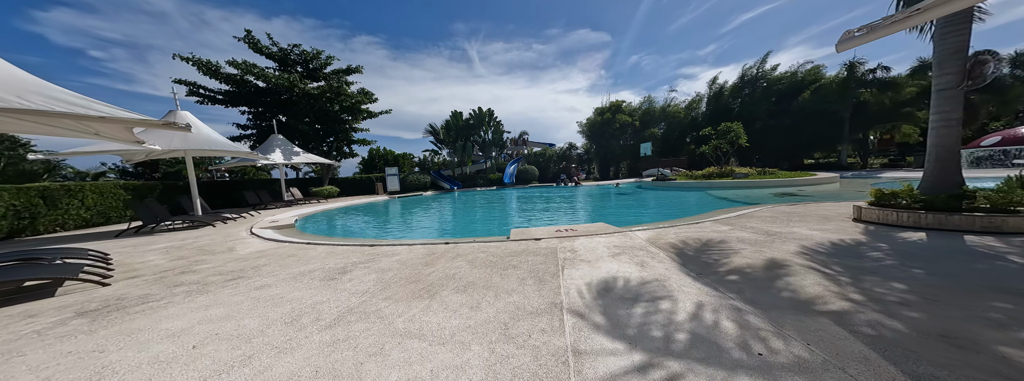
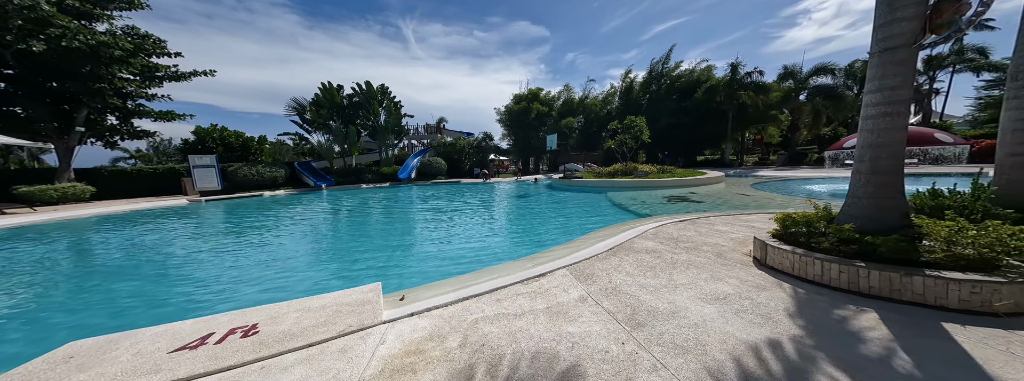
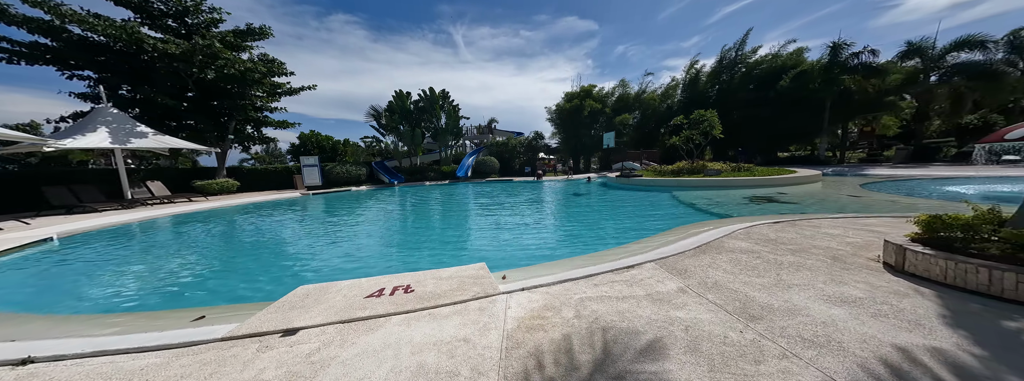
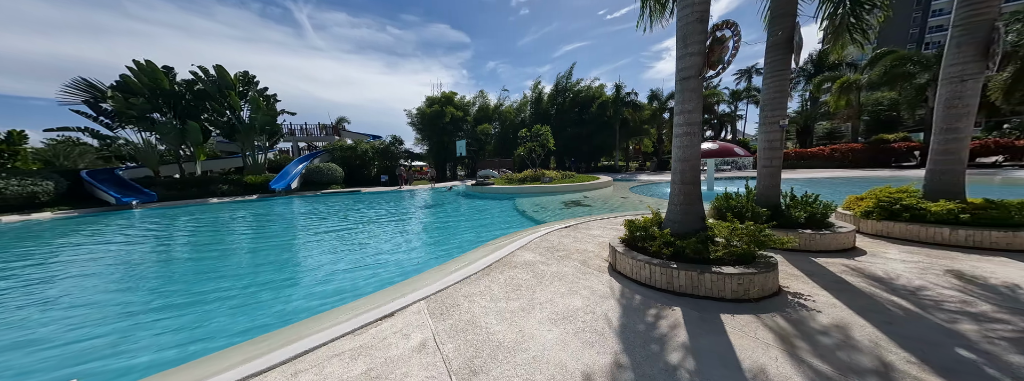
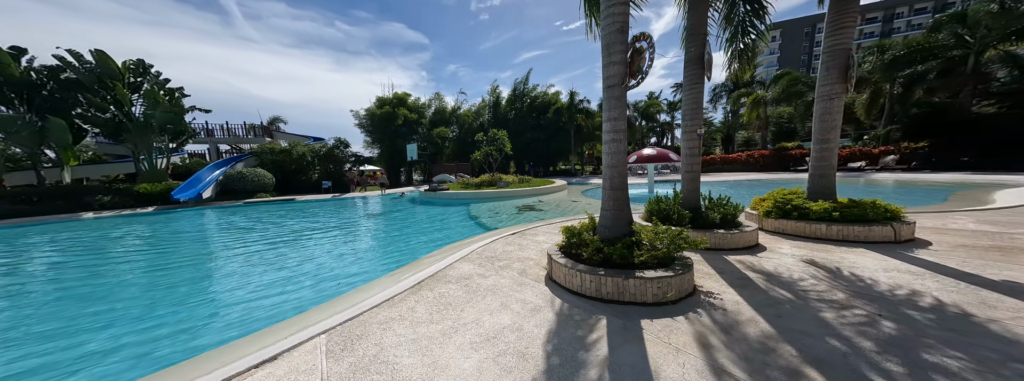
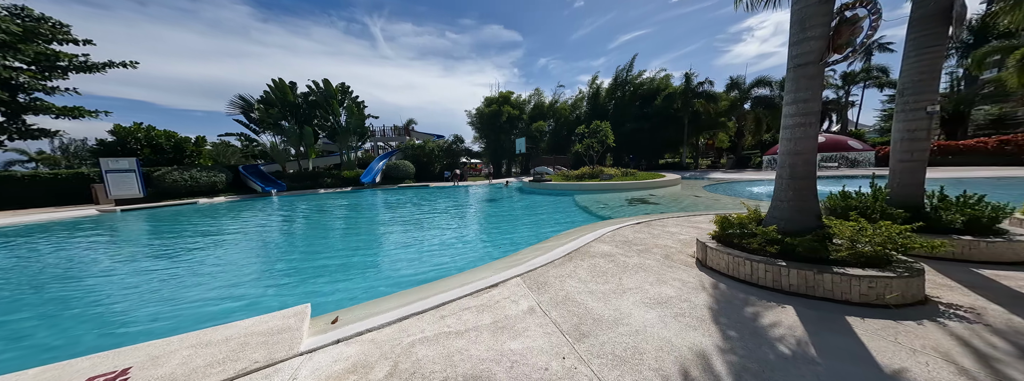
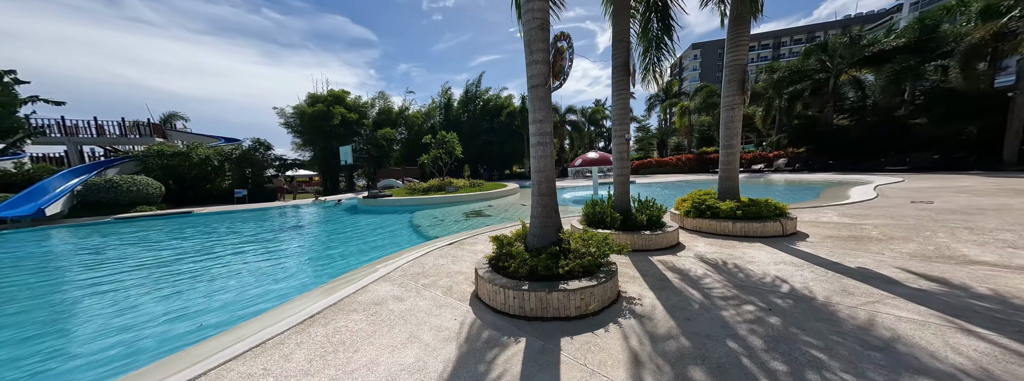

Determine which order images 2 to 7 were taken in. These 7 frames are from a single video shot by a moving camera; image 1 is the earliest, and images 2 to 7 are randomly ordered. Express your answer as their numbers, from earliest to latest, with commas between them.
3, 2, 6, 4, 5, 7
